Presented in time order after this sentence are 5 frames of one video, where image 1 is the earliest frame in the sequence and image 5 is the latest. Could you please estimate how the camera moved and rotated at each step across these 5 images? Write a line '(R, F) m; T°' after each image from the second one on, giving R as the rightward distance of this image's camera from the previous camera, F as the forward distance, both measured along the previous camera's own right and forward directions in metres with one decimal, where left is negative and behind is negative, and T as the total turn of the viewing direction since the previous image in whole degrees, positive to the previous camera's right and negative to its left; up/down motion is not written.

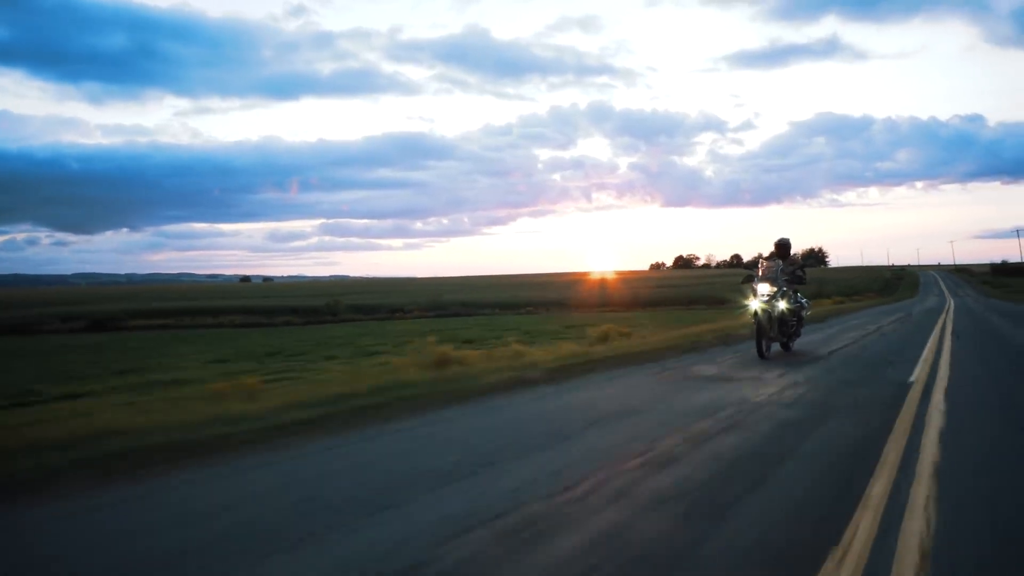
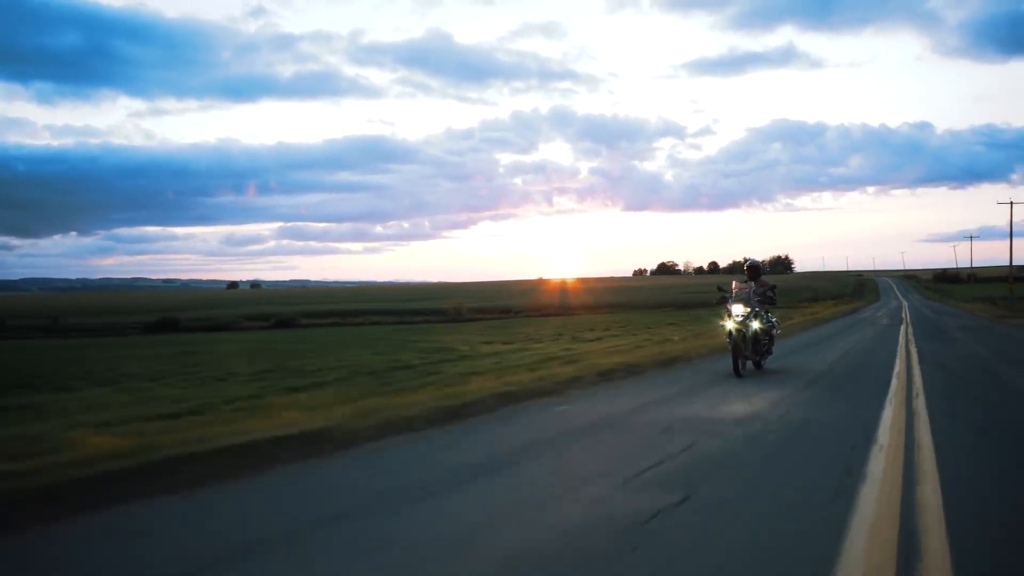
(-1.3, -1.6) m; +3°
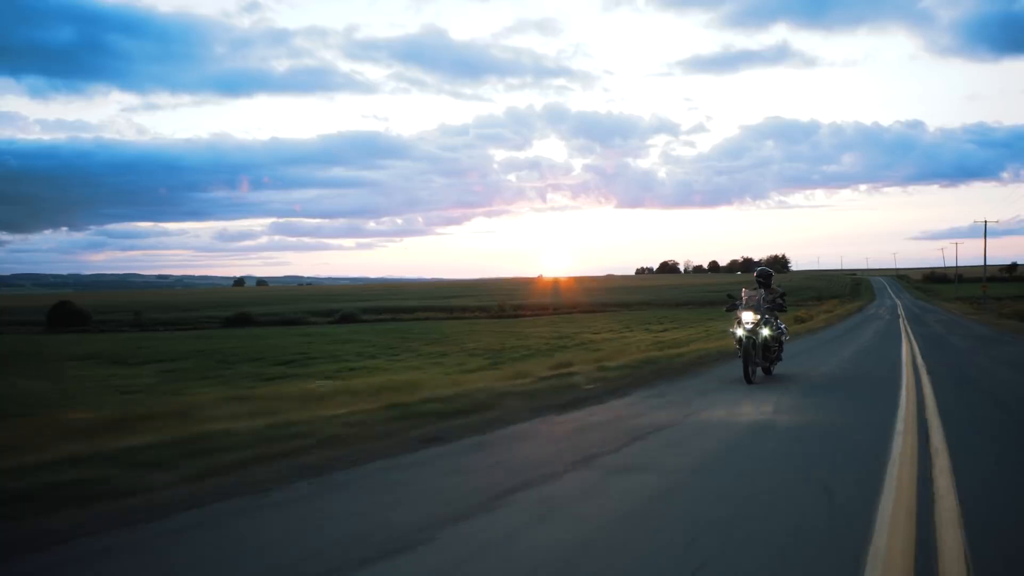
(-0.6, -1.0) m; 0°
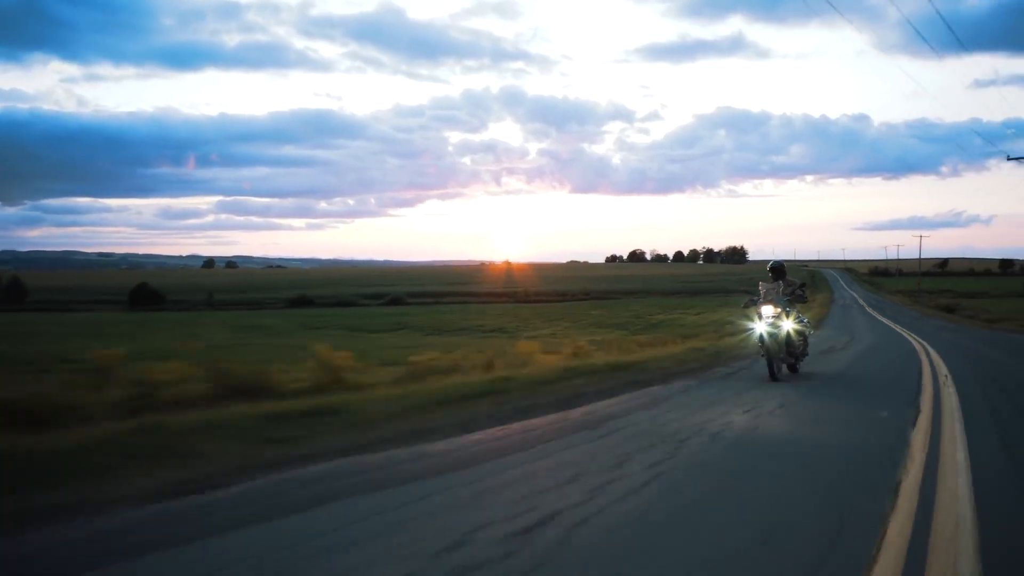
(-1.9, -2.8) m; +3°
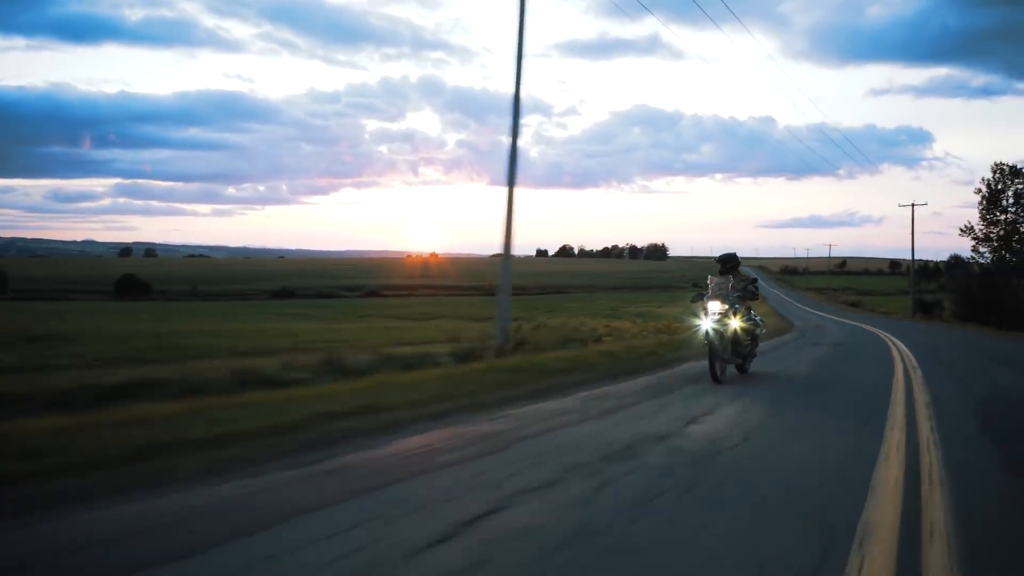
(-1.5, -1.6) m; +6°
